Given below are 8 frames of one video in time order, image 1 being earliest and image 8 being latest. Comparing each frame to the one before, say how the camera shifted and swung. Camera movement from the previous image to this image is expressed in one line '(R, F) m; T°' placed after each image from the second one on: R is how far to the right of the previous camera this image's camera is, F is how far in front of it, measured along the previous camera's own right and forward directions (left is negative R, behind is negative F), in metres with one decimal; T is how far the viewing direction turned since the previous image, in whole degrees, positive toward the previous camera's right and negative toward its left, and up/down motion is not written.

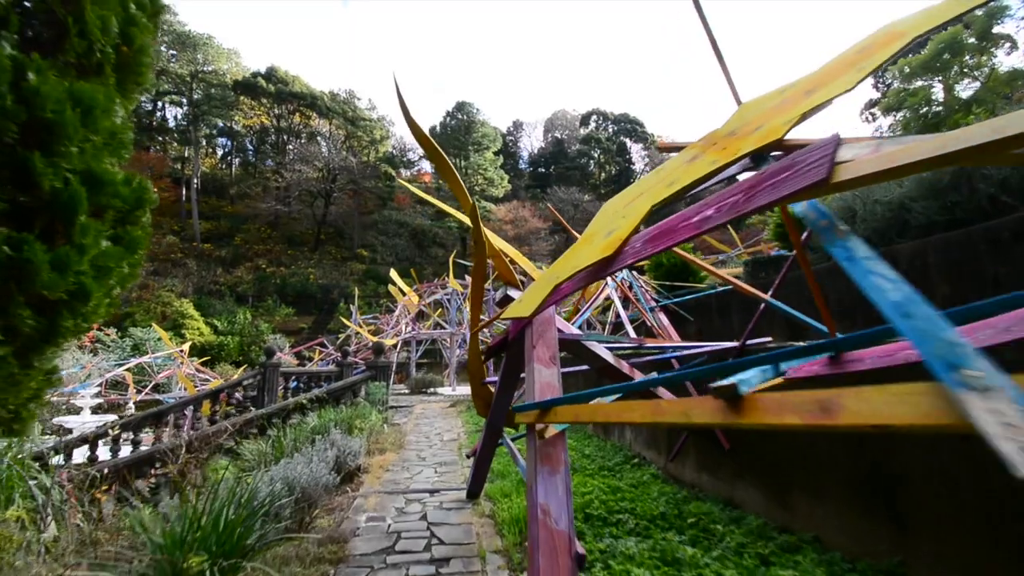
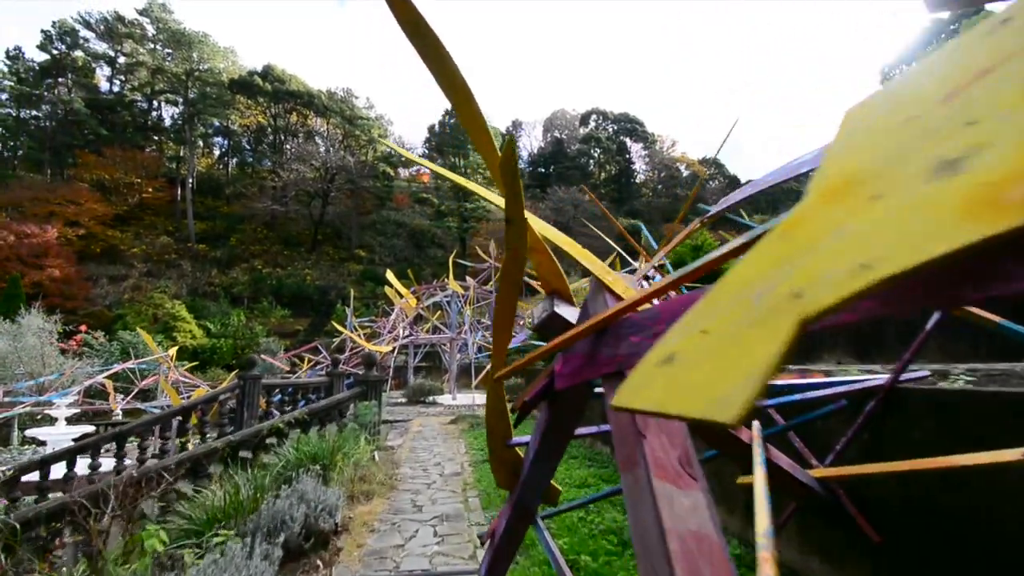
(-0.1, +0.7) m; 0°
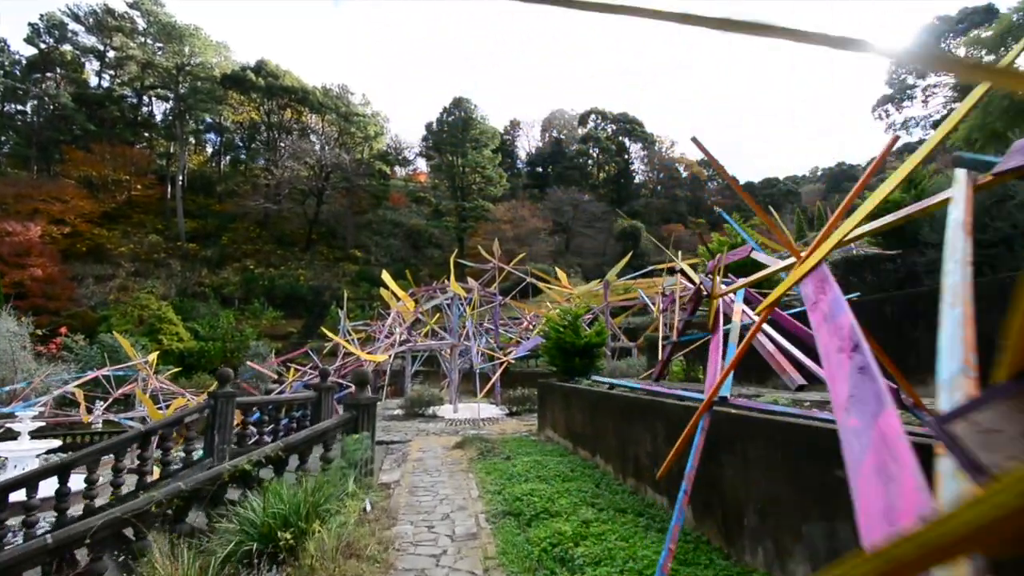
(-0.2, +0.8) m; 0°
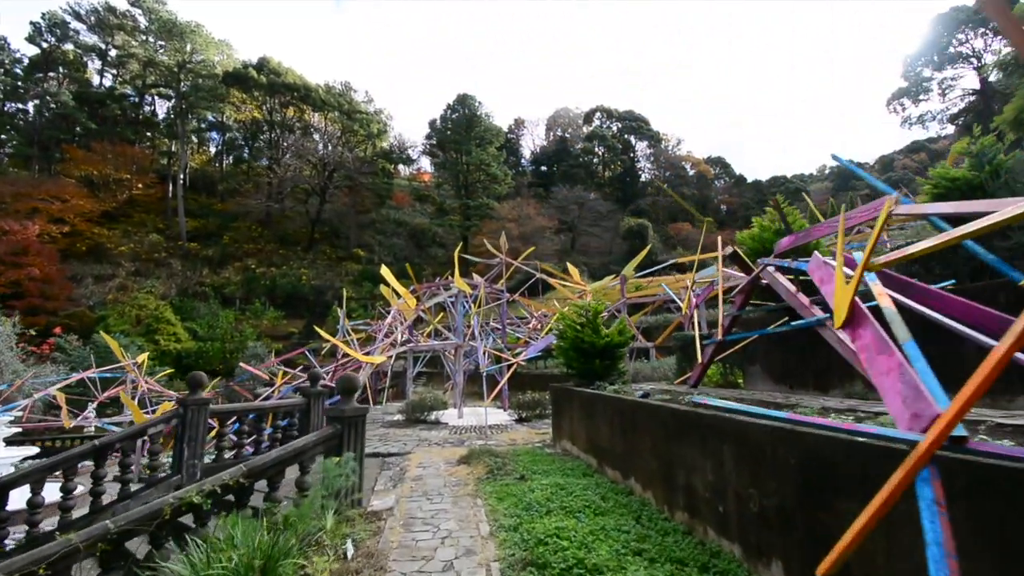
(-0.1, +0.7) m; 0°
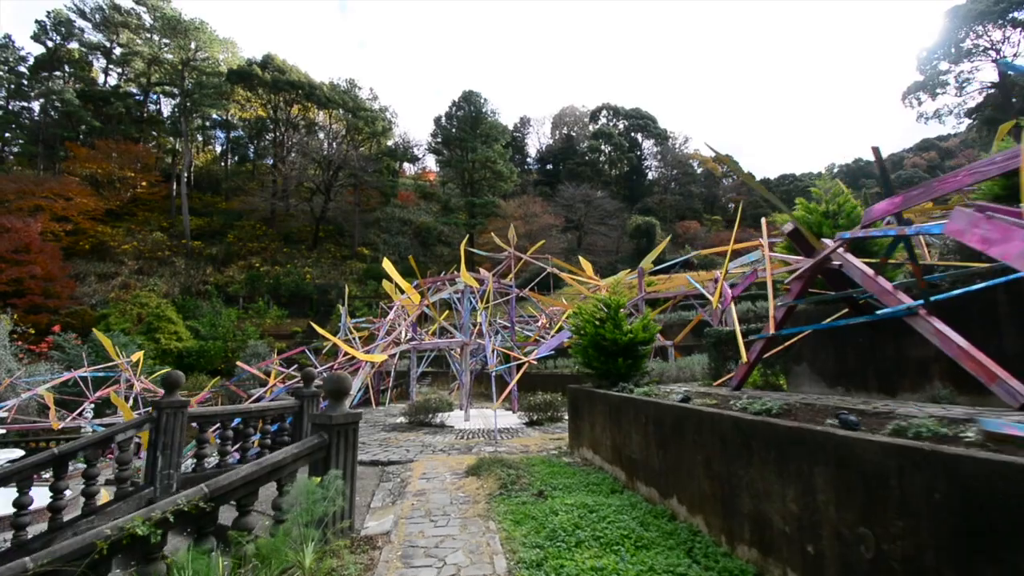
(-0.1, +0.5) m; -1°
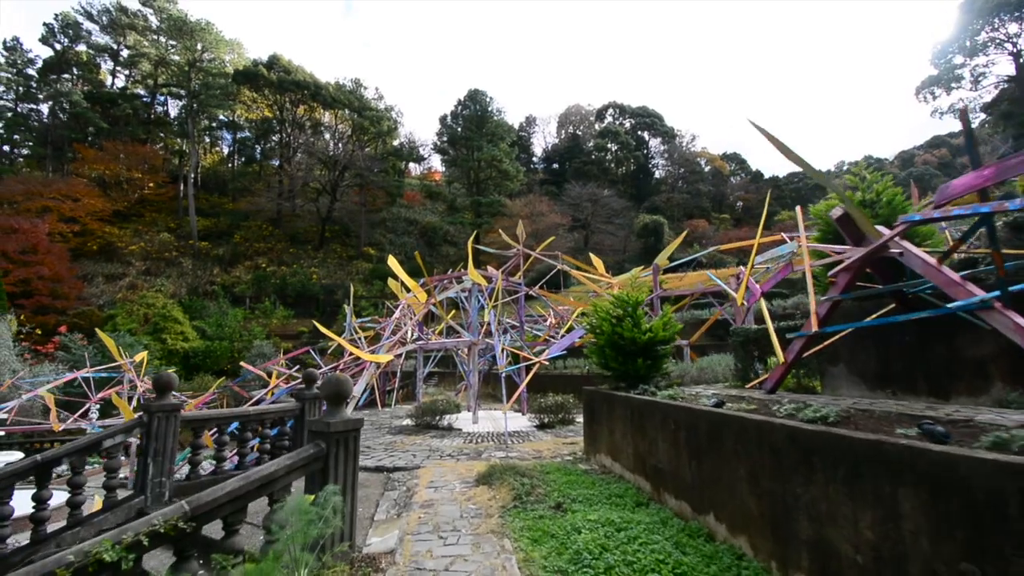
(0.0, +0.3) m; -1°
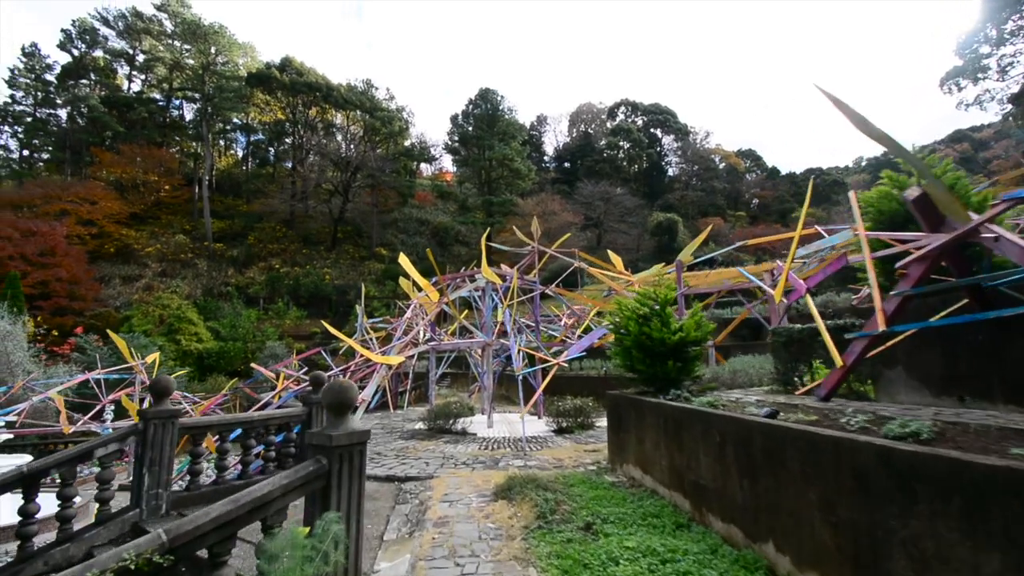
(-0.1, +0.3) m; -1°
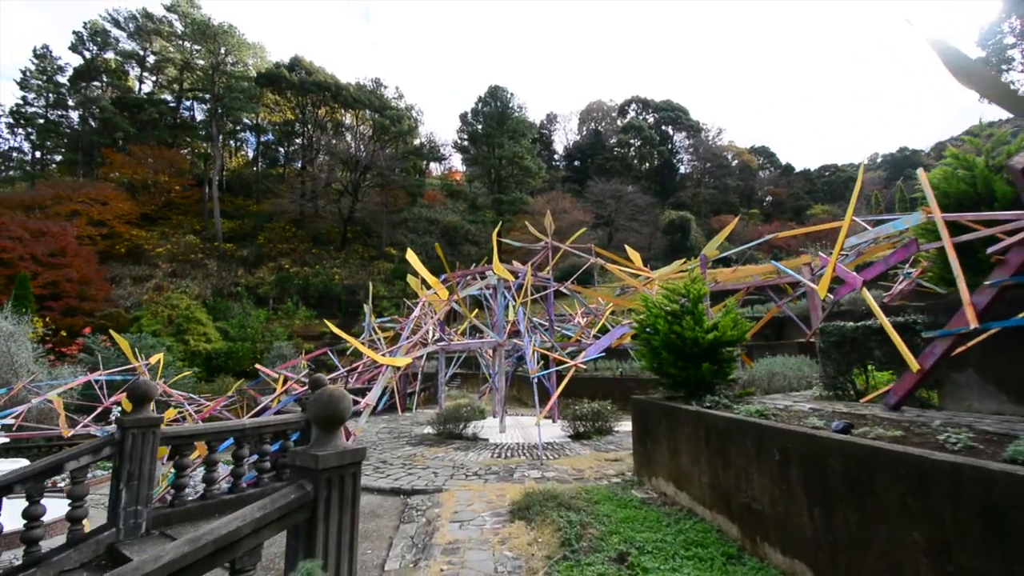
(0.0, +0.4) m; -1°
